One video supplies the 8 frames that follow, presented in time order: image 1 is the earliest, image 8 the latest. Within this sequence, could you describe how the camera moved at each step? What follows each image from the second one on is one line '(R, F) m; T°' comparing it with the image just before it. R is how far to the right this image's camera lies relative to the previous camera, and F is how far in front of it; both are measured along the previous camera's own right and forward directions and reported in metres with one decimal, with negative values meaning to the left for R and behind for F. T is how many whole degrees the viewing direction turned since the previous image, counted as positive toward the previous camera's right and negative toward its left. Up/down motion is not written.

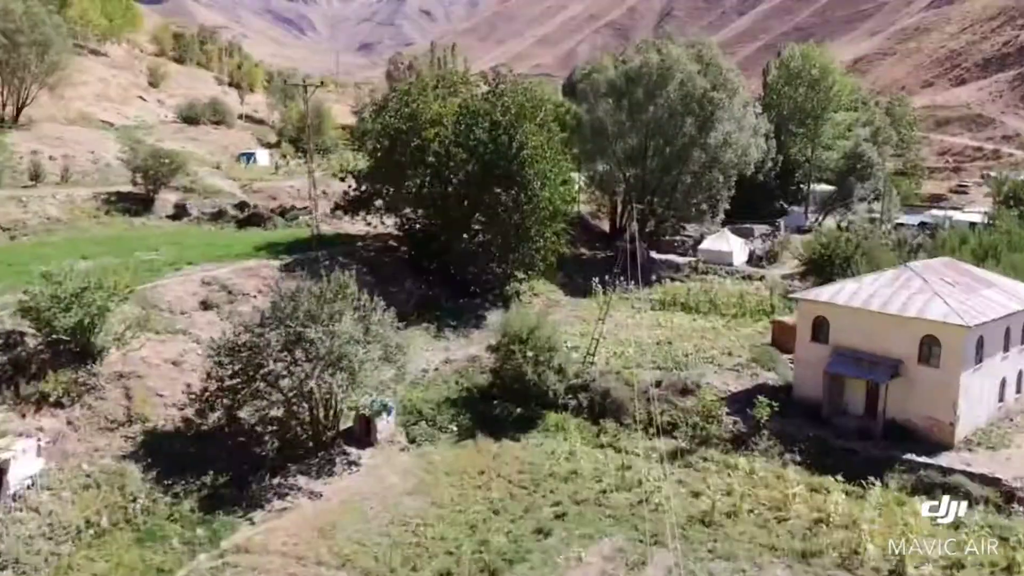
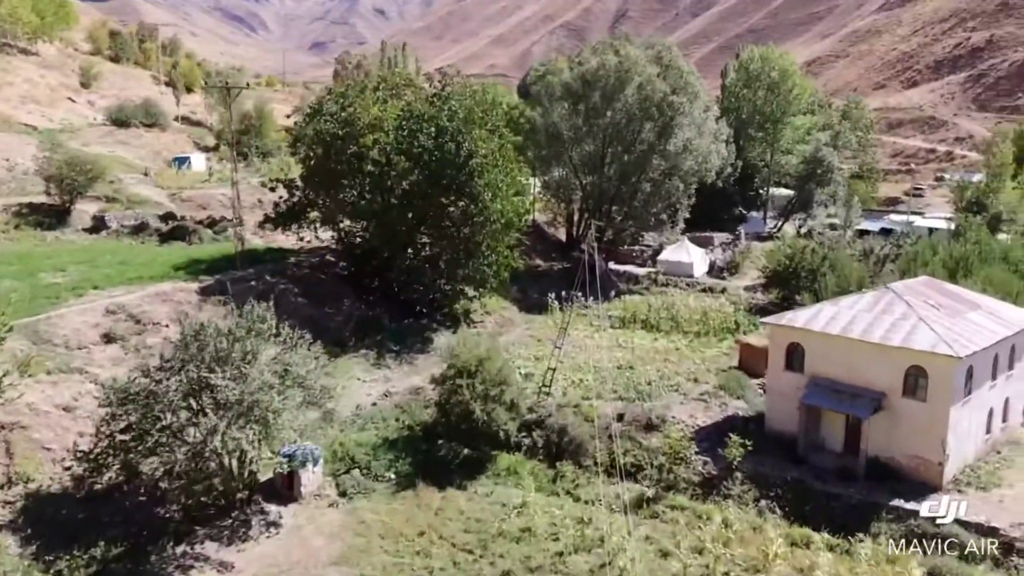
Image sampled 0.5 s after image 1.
(+0.4, +2.6) m; +3°
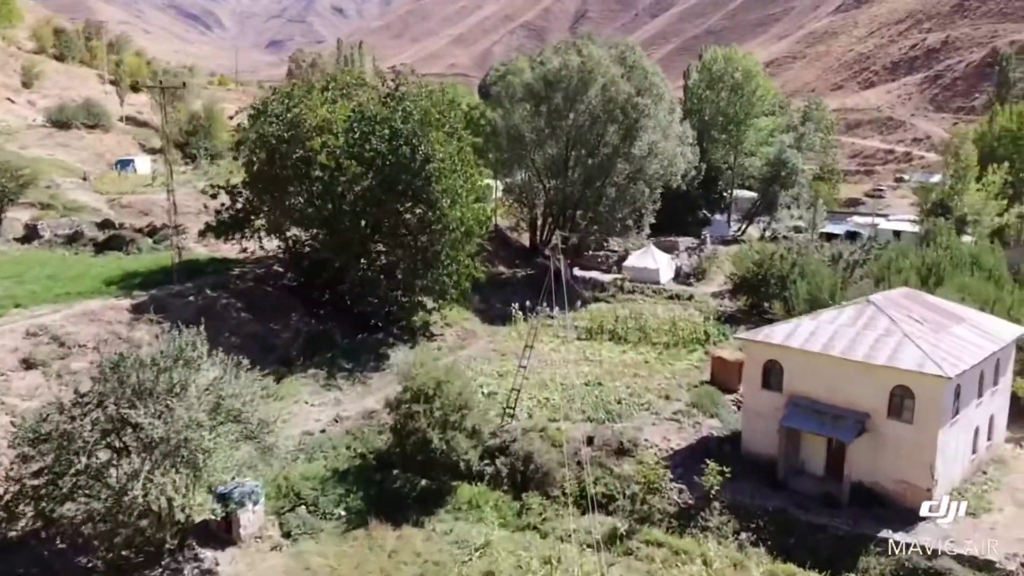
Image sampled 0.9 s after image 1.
(+0.1, +1.7) m; +3°
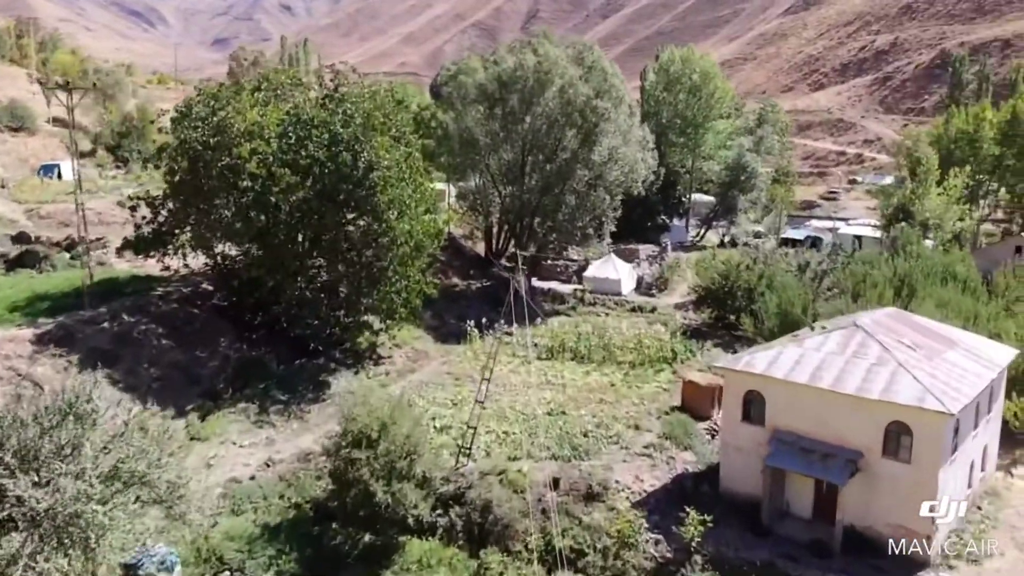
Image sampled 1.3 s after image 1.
(0.0, +2.3) m; +3°
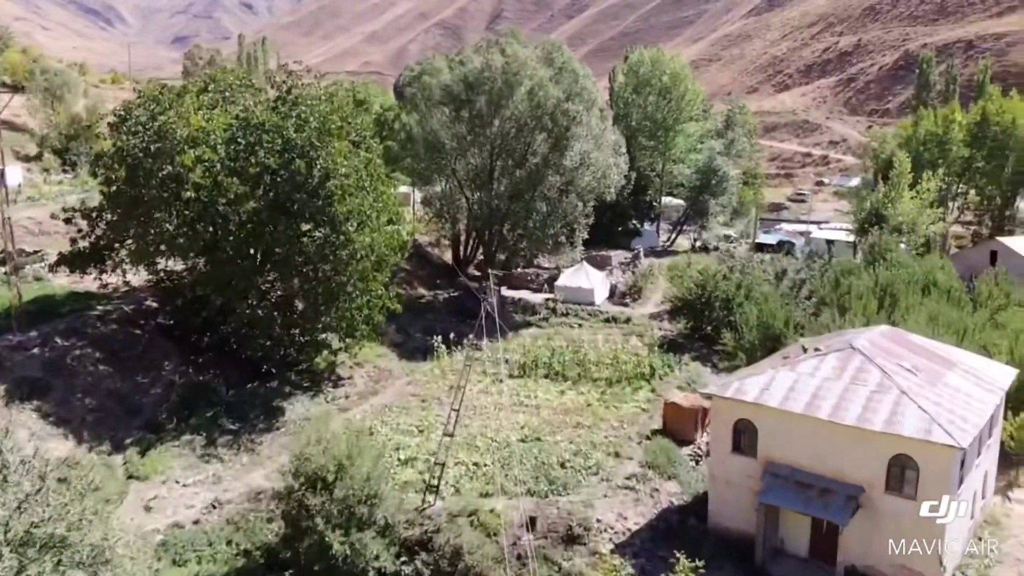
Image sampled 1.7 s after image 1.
(-0.1, +1.7) m; +2°
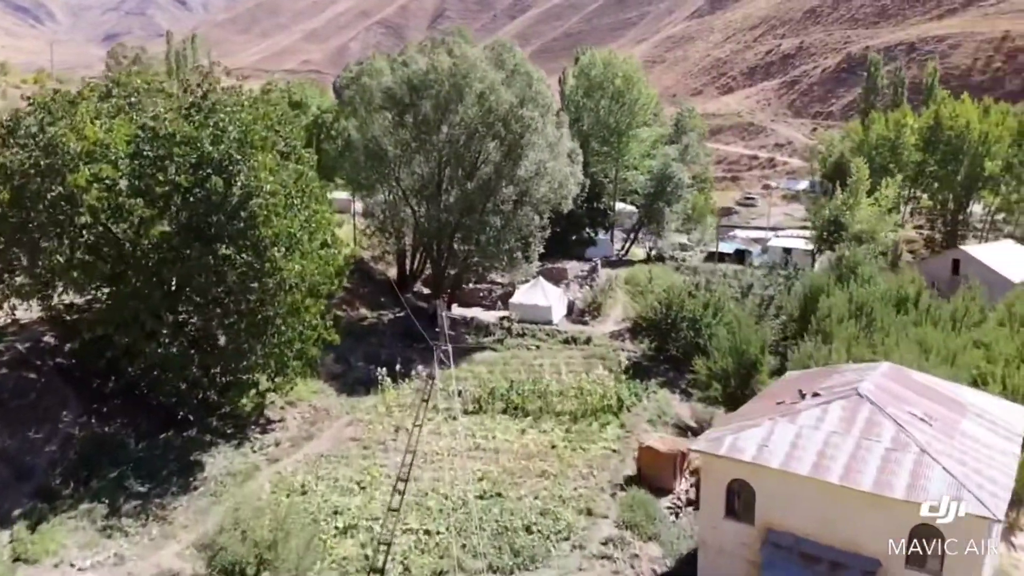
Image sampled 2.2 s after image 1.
(-0.2, +2.8) m; +4°
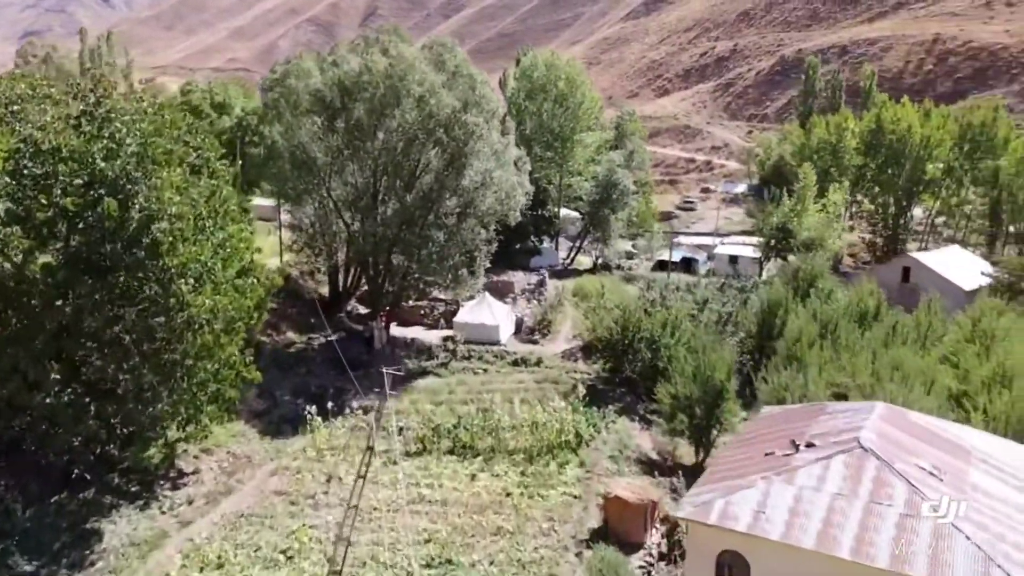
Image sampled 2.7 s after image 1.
(-0.2, +2.5) m; +4°
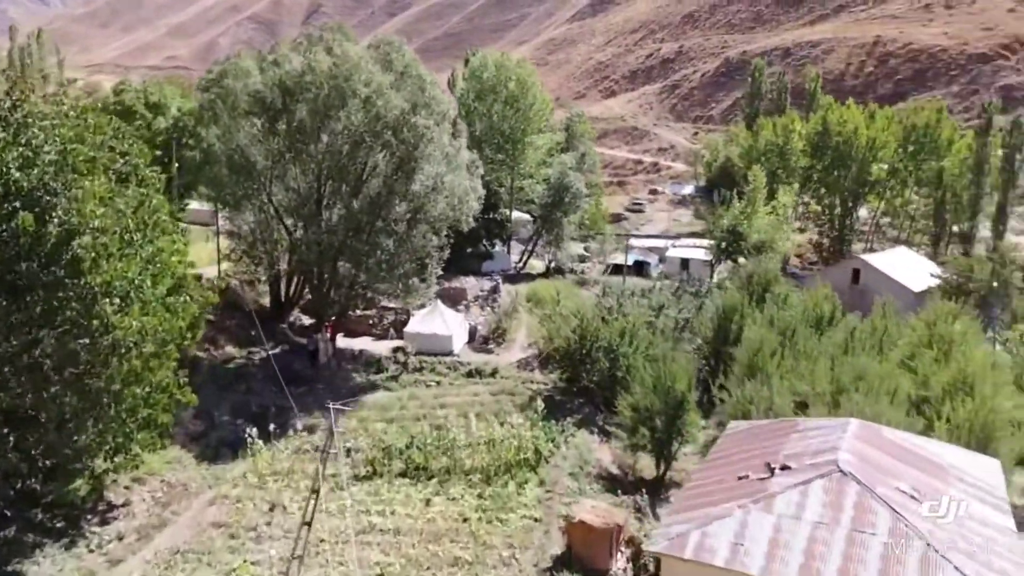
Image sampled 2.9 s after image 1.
(-0.1, +1.1) m; +4°
